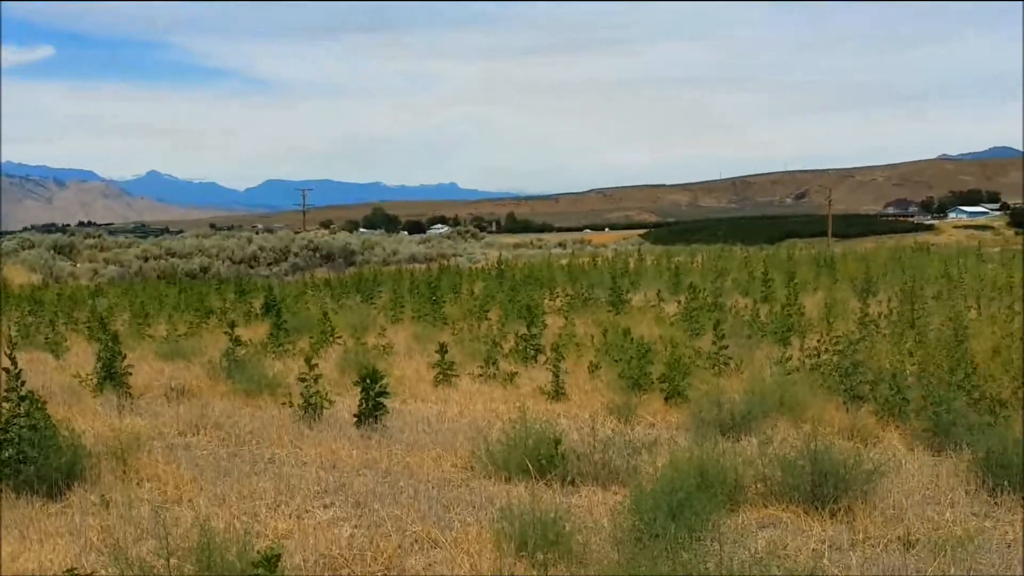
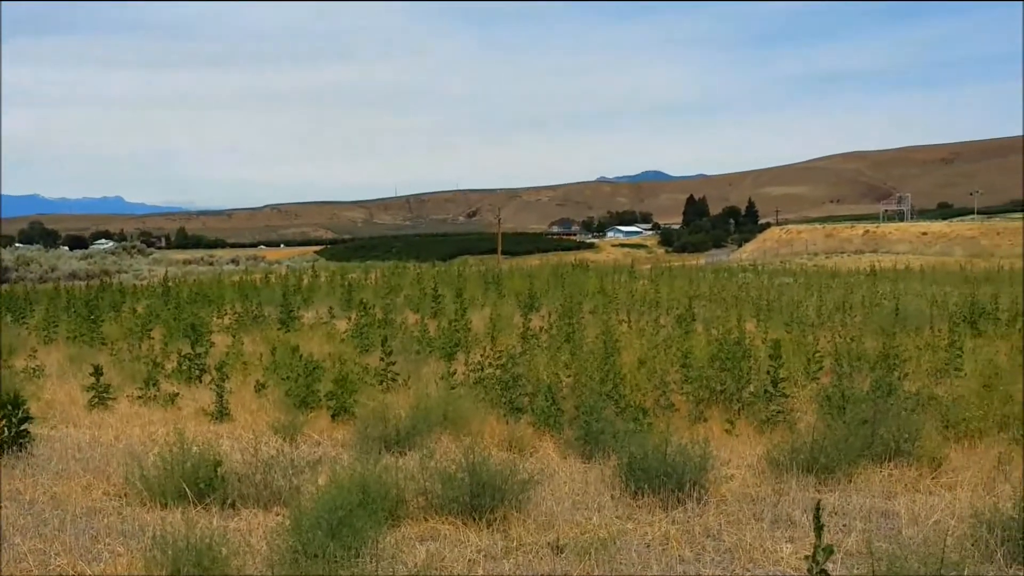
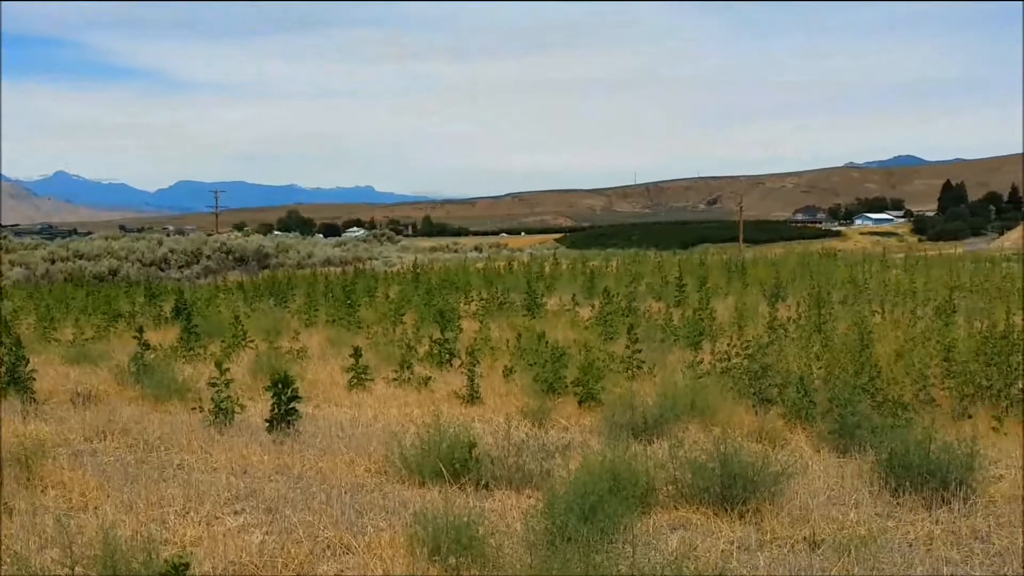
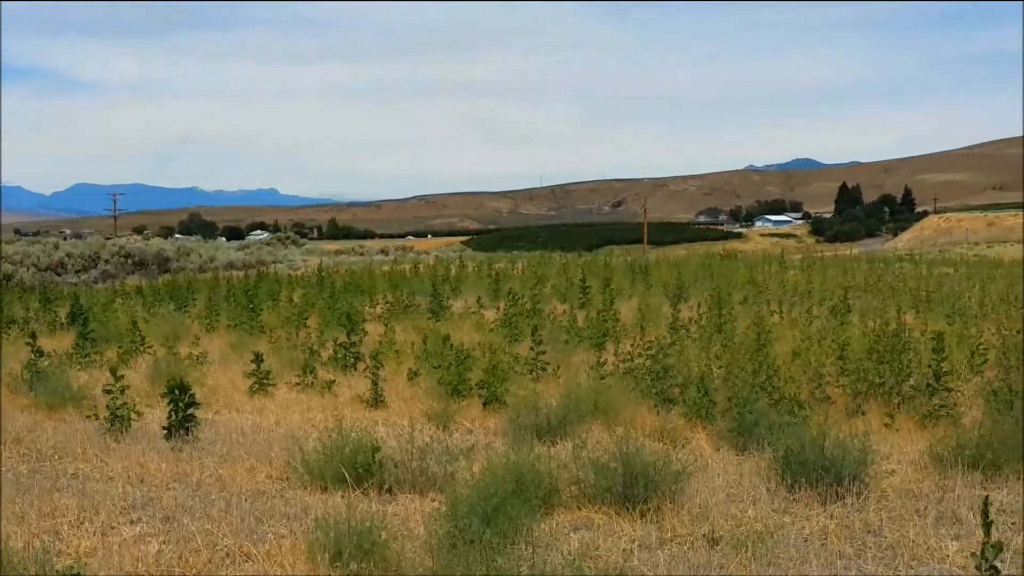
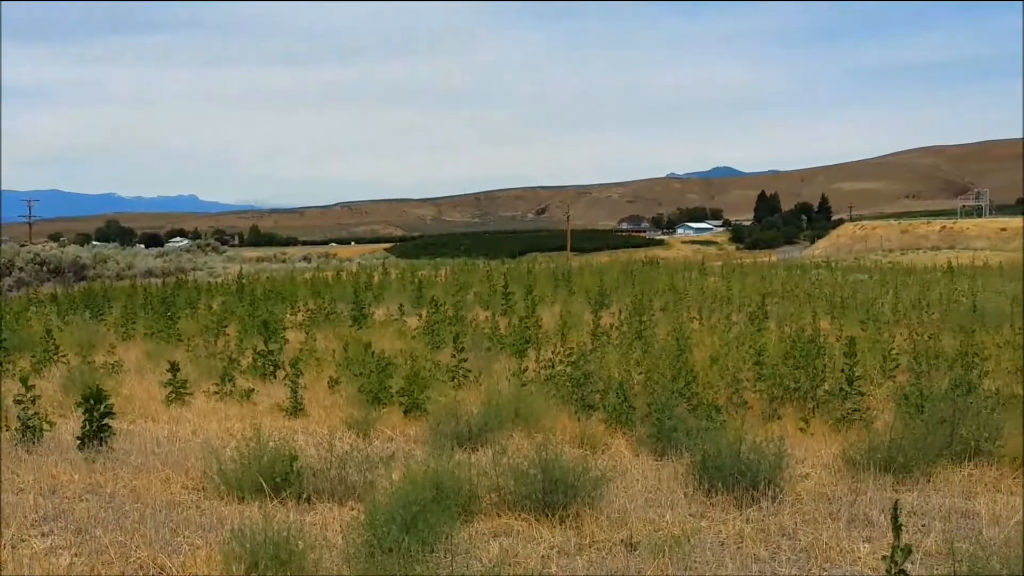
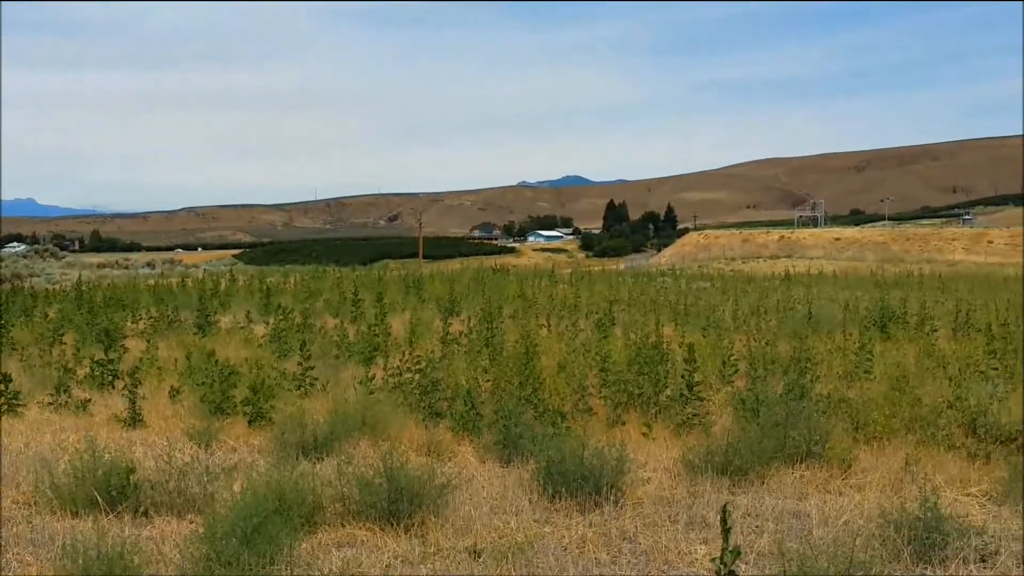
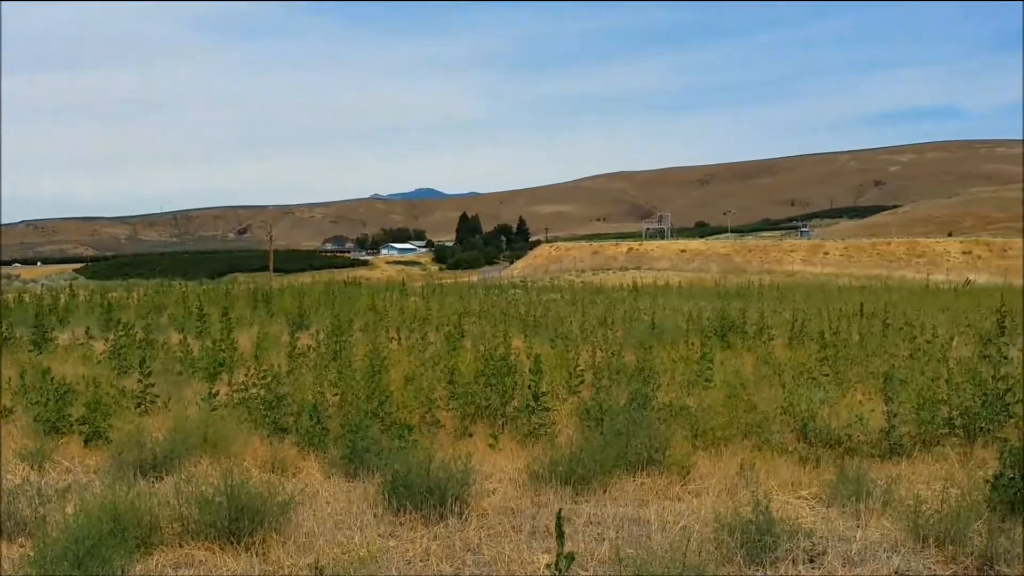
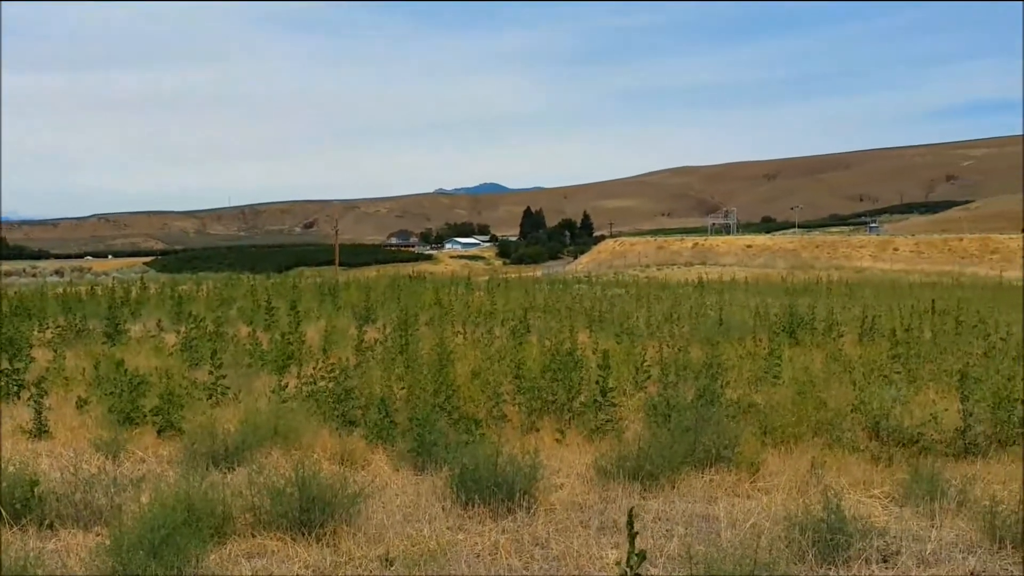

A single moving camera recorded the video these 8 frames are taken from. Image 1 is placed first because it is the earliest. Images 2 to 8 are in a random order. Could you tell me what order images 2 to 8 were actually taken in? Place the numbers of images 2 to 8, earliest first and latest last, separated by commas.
3, 4, 5, 2, 6, 8, 7
